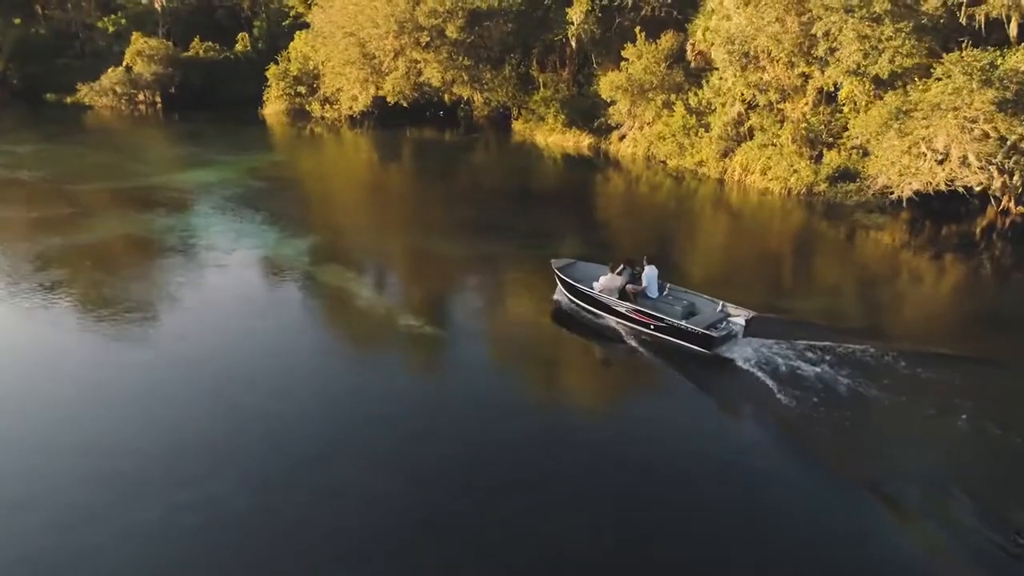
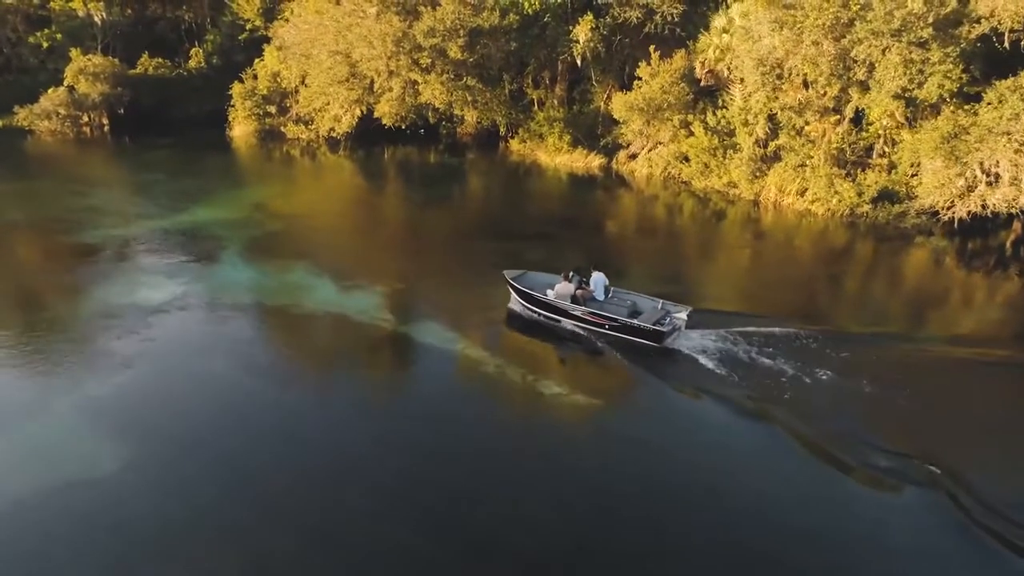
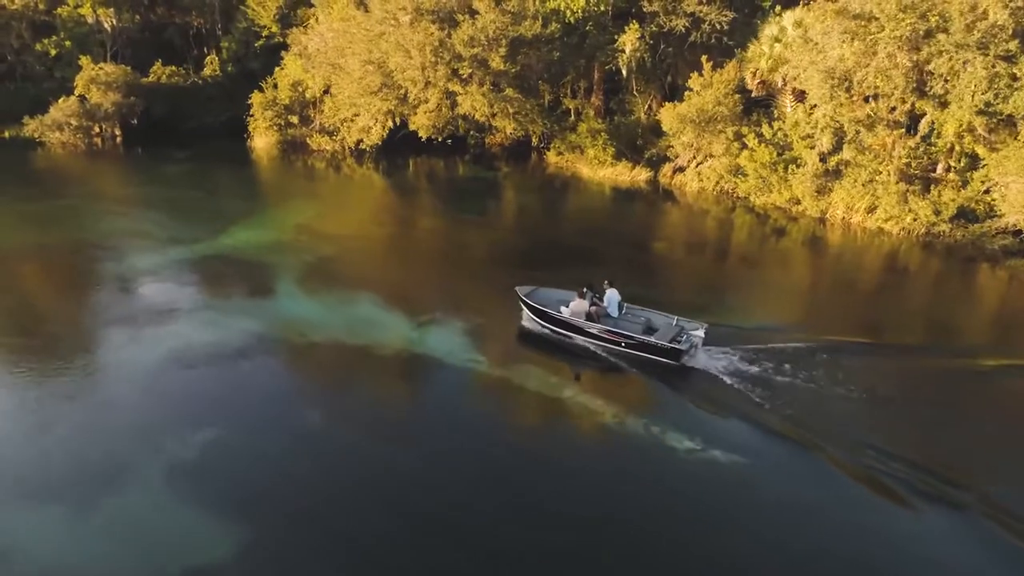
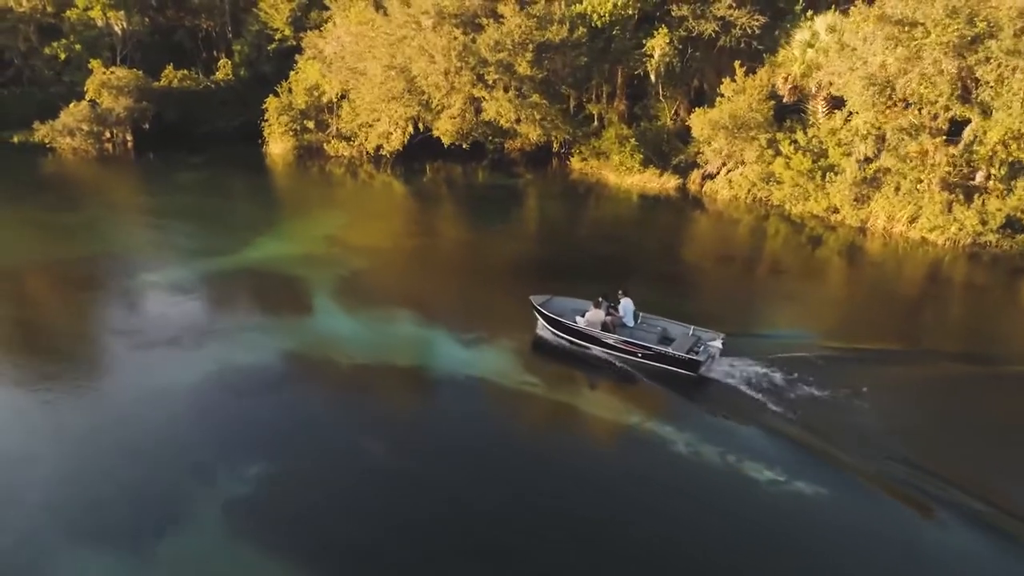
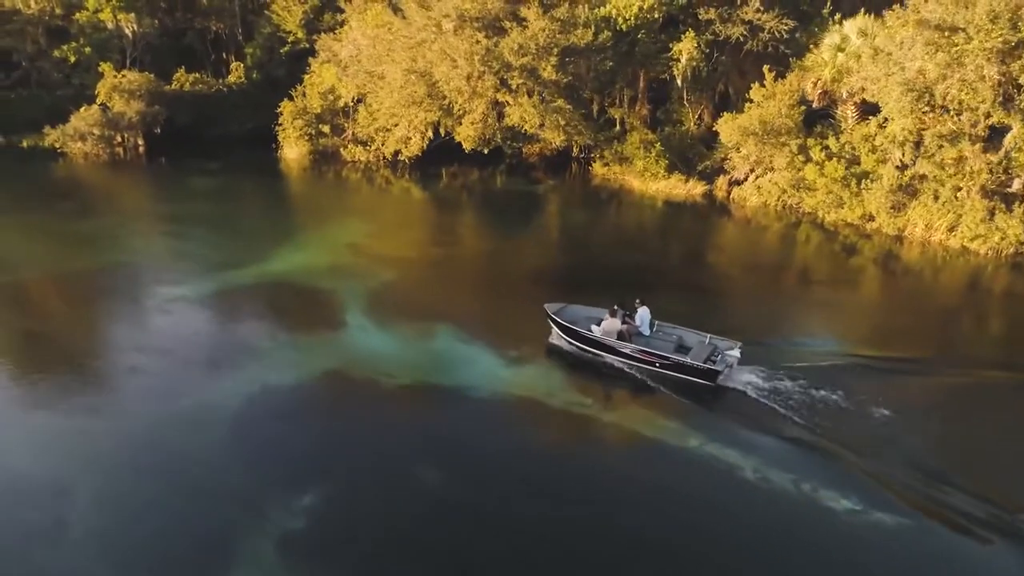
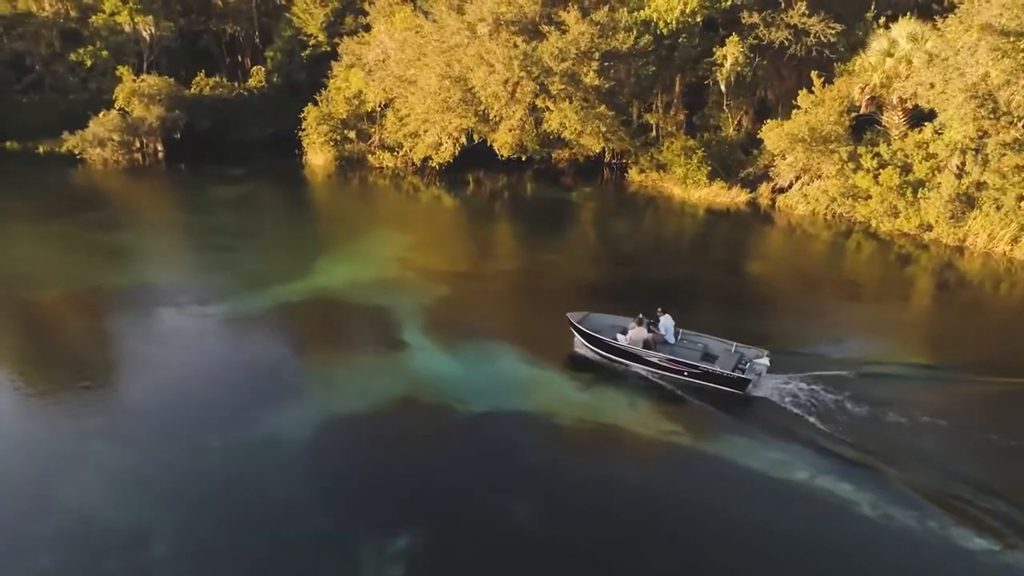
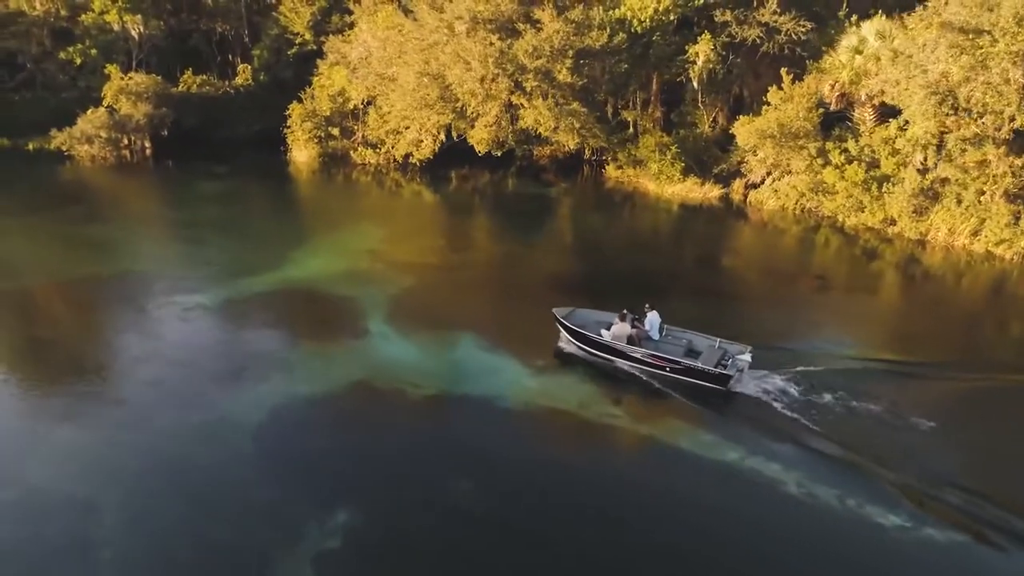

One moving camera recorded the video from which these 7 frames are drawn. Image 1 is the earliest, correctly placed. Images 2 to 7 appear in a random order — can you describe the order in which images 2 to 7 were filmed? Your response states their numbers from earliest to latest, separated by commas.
2, 3, 4, 5, 7, 6
